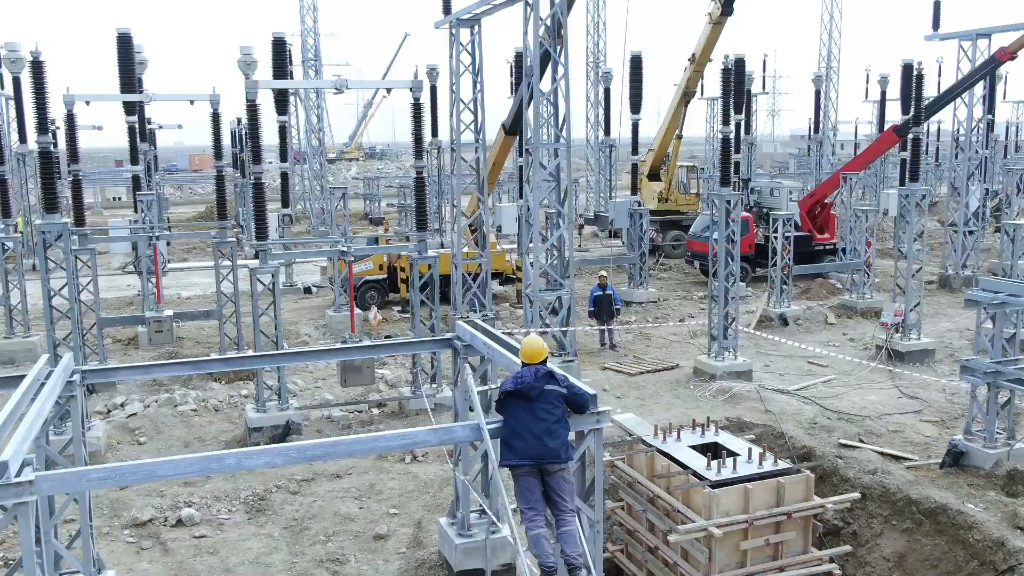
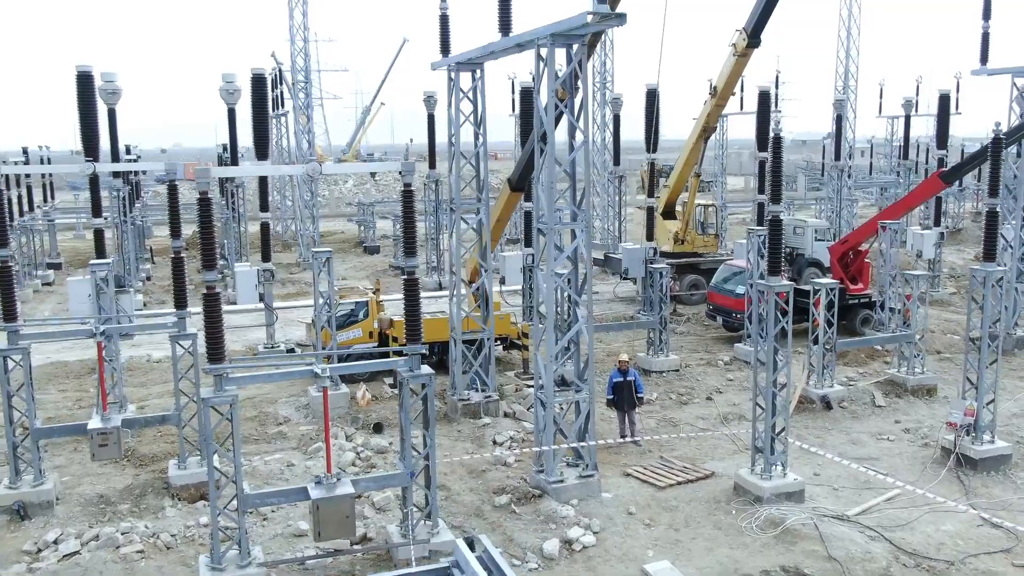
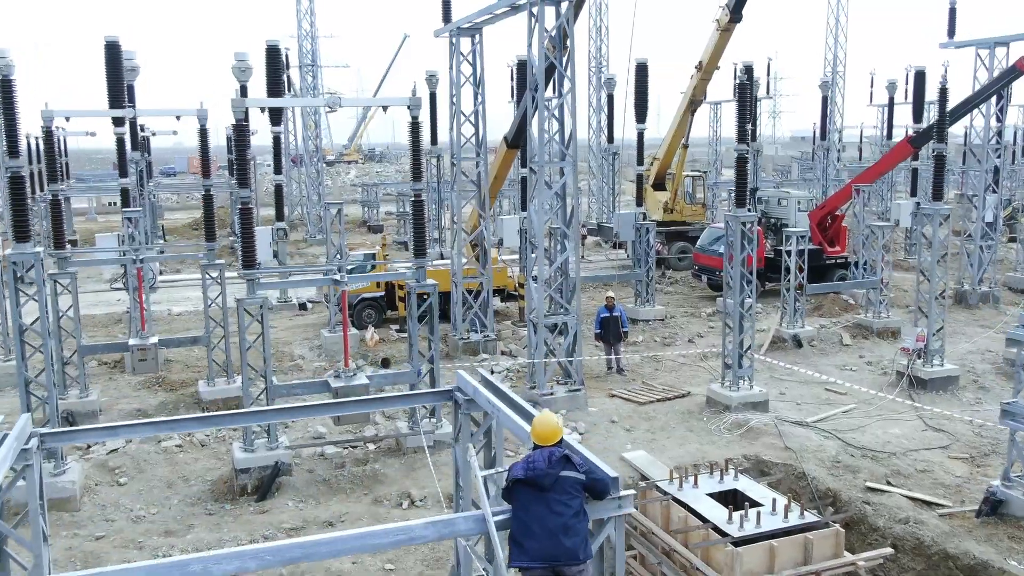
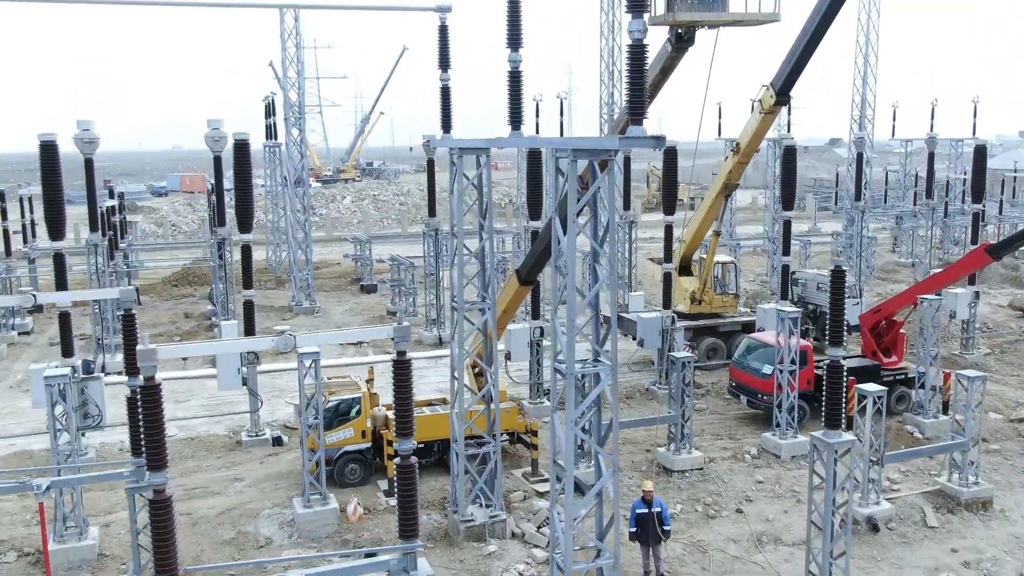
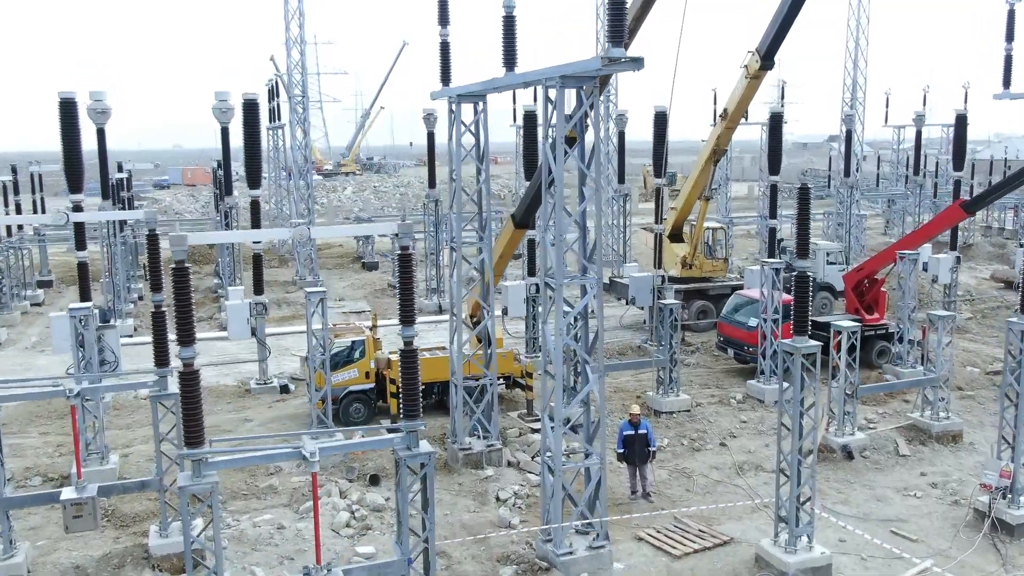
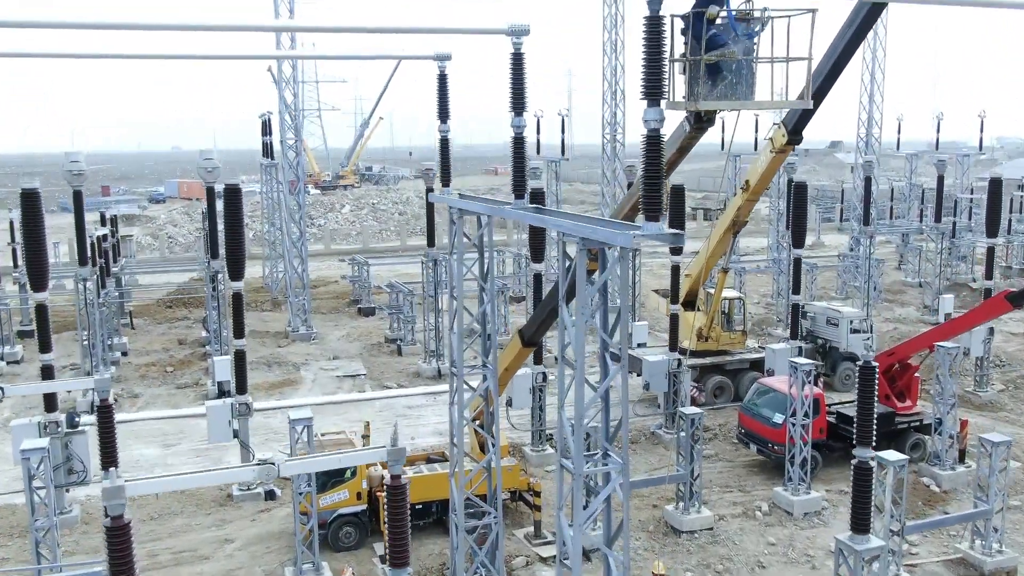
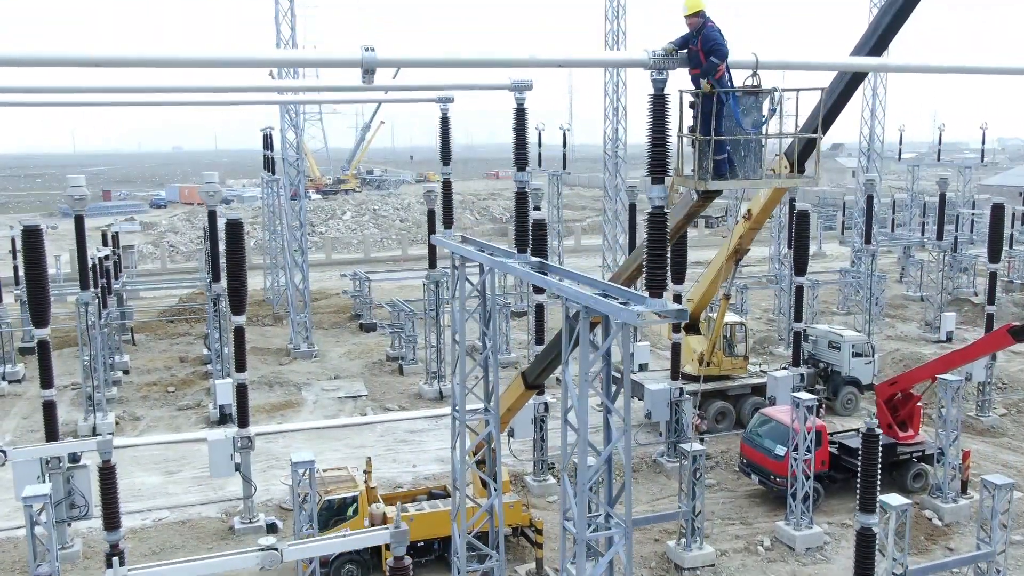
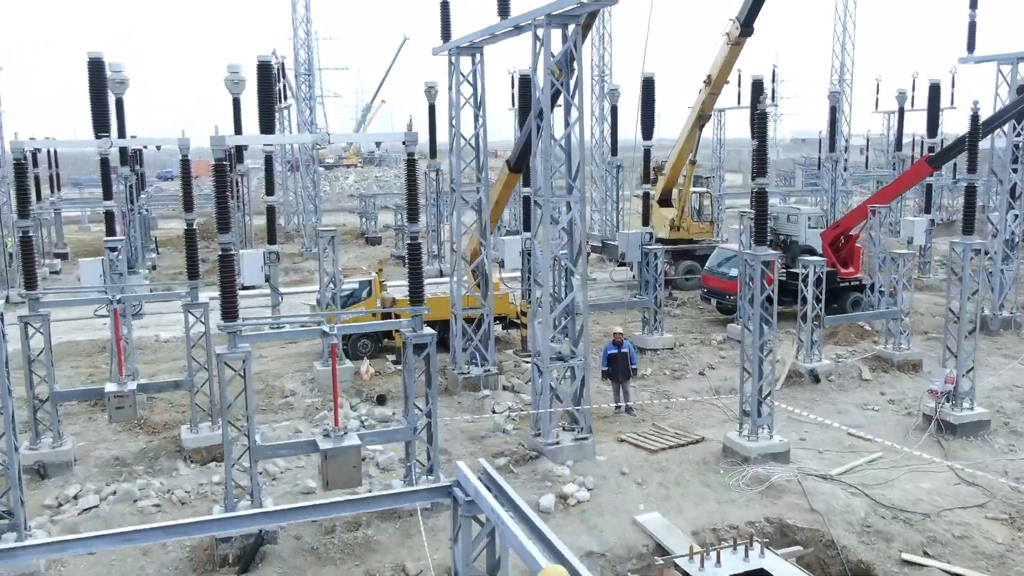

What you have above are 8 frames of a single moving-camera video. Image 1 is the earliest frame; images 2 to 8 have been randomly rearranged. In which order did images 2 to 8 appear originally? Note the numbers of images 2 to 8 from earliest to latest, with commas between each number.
3, 8, 2, 5, 4, 6, 7
